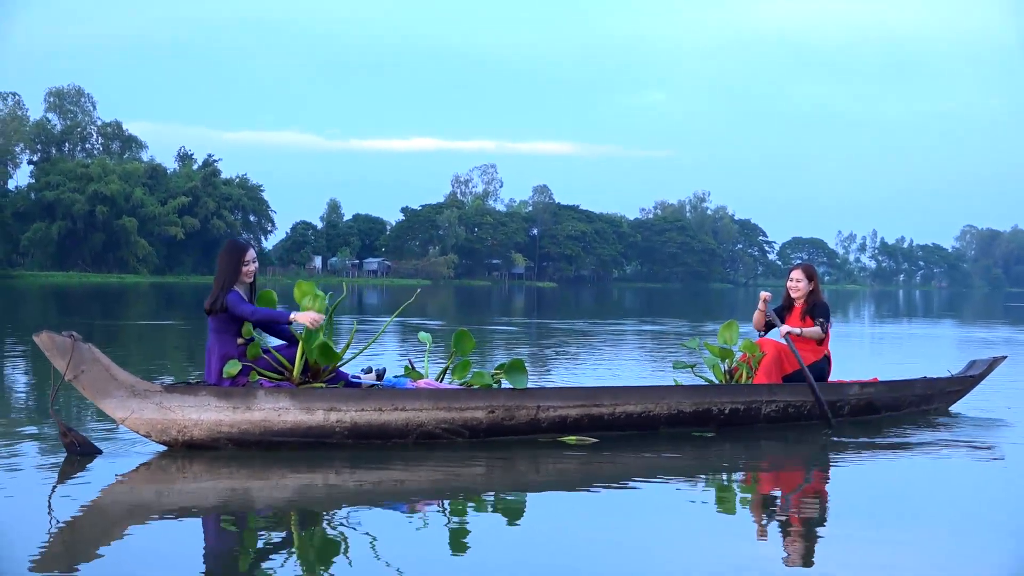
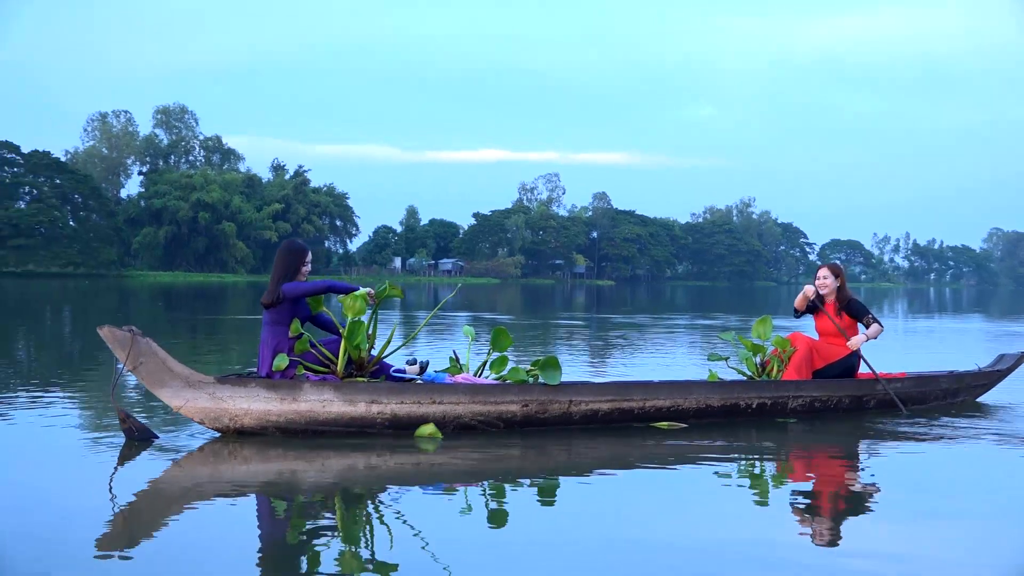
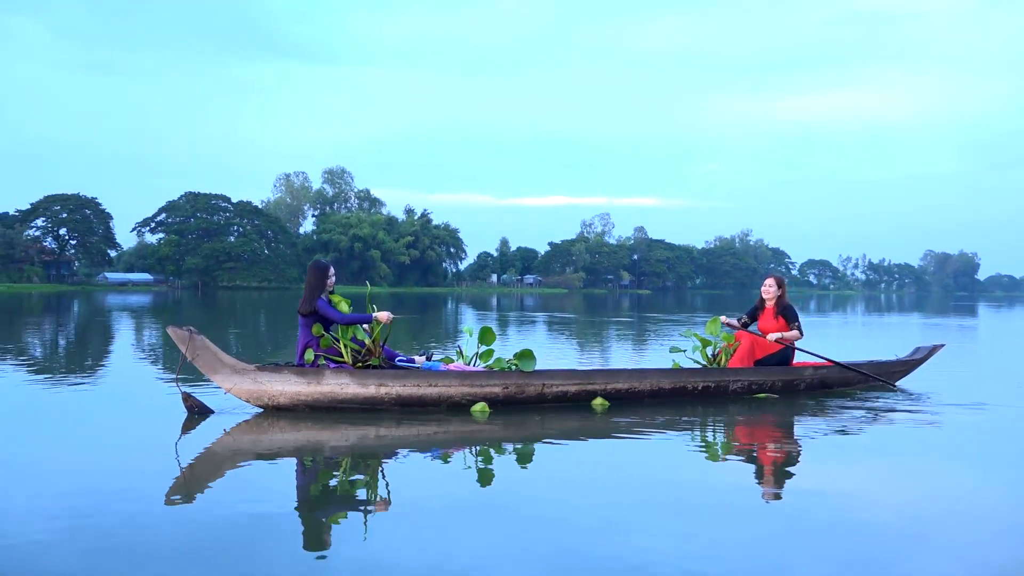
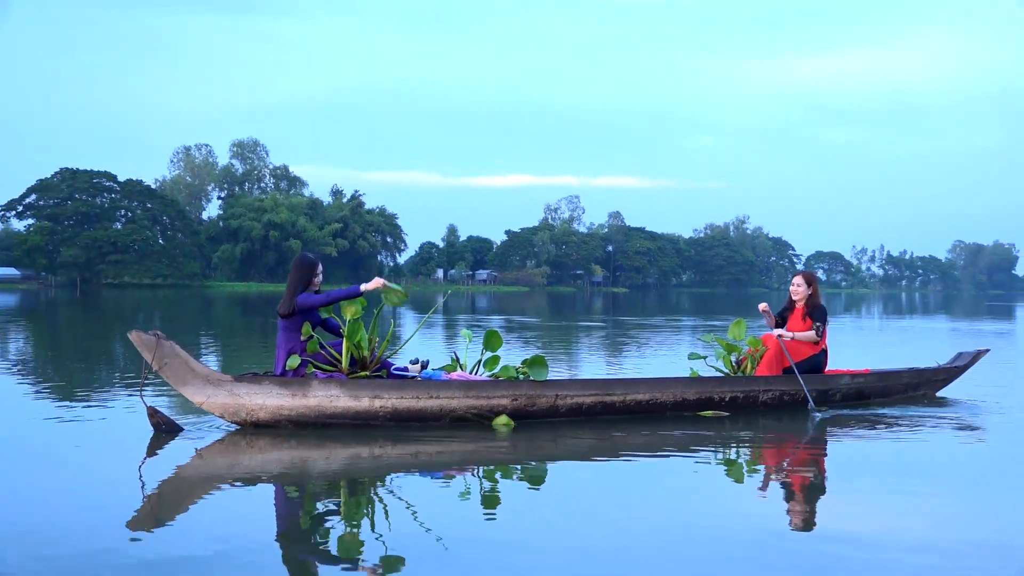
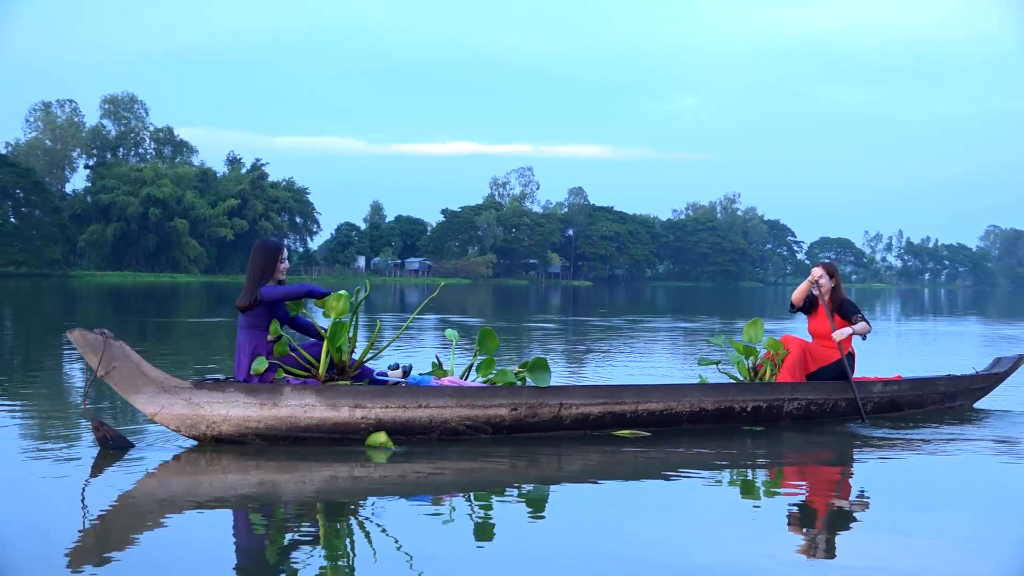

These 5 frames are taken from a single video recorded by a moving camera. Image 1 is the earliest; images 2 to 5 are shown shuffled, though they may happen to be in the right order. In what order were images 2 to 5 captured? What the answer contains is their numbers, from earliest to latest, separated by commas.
5, 2, 4, 3
